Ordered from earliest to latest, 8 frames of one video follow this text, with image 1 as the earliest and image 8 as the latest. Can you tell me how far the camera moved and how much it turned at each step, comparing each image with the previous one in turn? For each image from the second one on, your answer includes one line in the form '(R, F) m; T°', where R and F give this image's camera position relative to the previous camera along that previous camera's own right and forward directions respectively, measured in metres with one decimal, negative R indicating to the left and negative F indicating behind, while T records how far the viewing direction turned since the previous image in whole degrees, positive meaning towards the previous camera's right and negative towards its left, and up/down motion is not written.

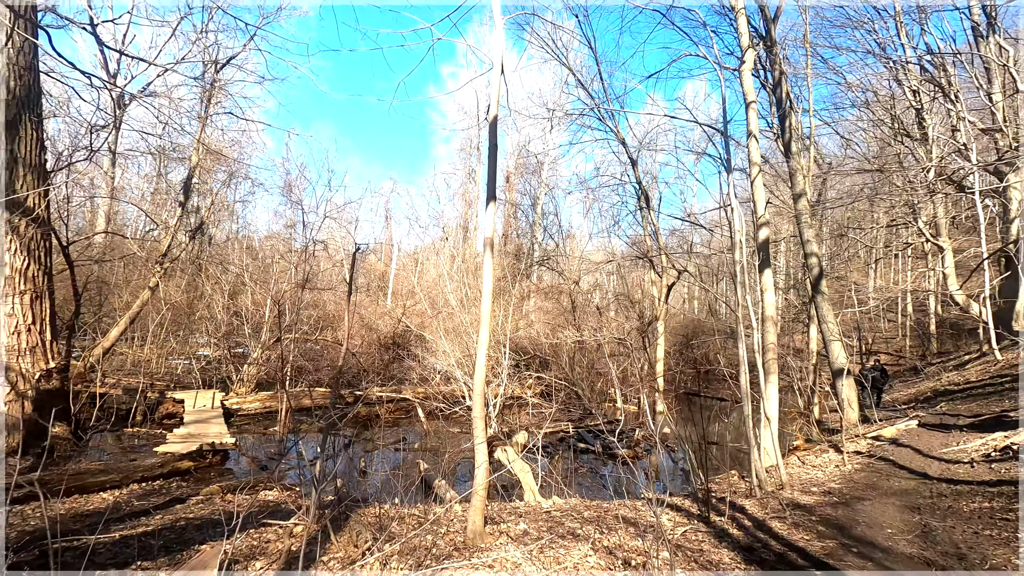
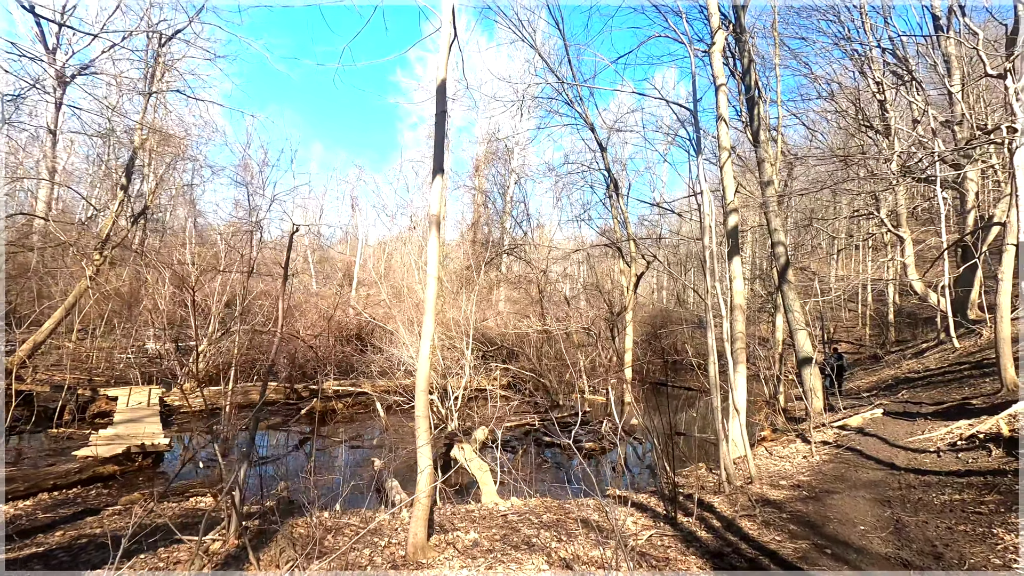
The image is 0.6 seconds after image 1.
(+0.1, +0.3) m; +2°
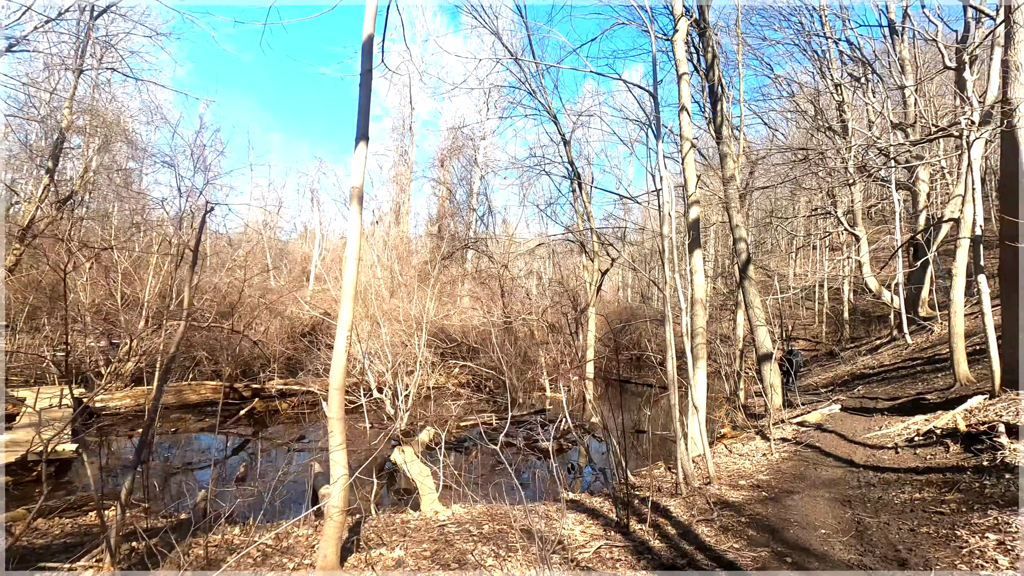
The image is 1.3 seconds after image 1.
(+0.2, +0.3) m; +3°
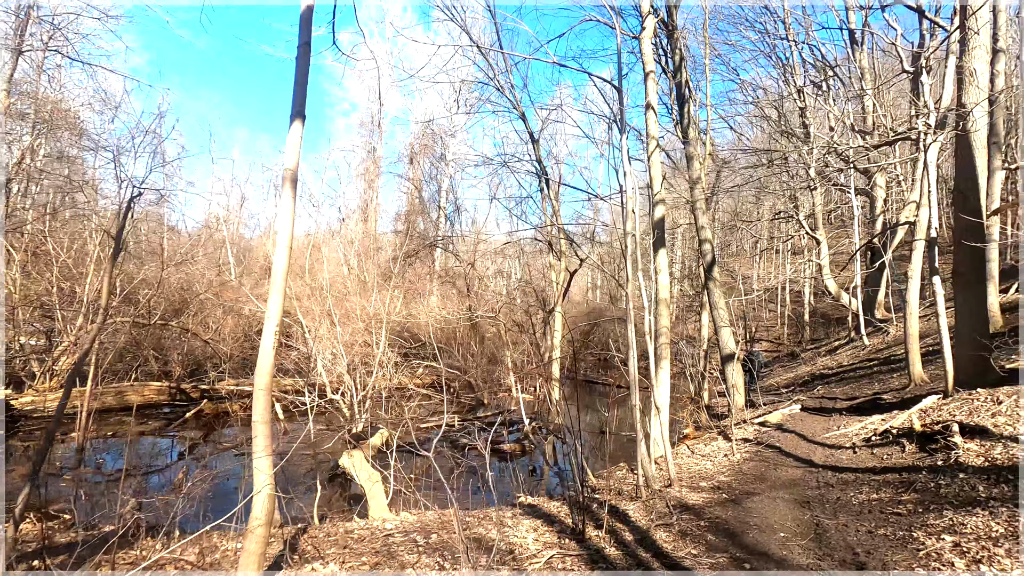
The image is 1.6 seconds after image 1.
(+0.1, +0.2) m; +3°
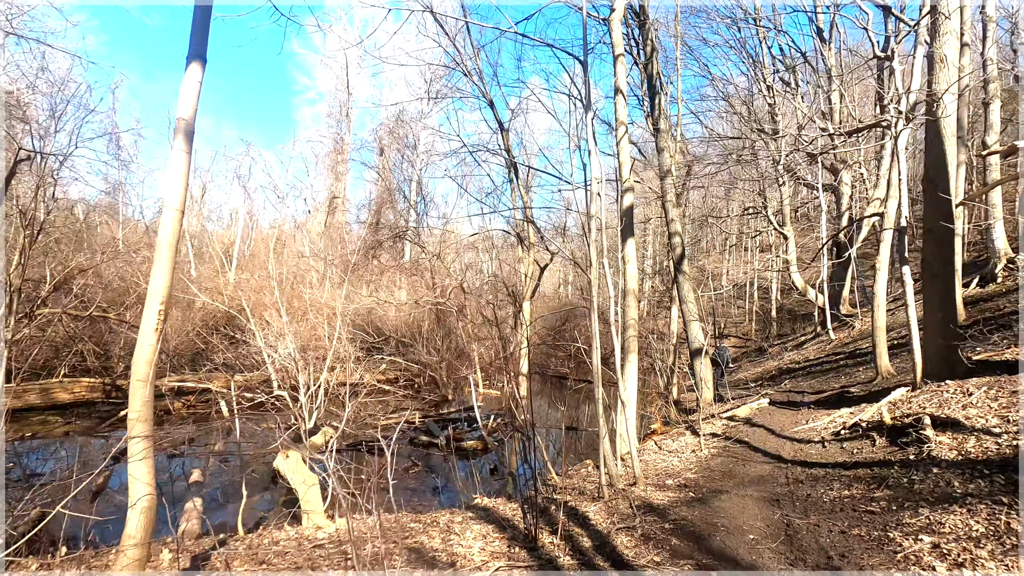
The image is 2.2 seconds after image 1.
(+0.1, +0.3) m; +3°
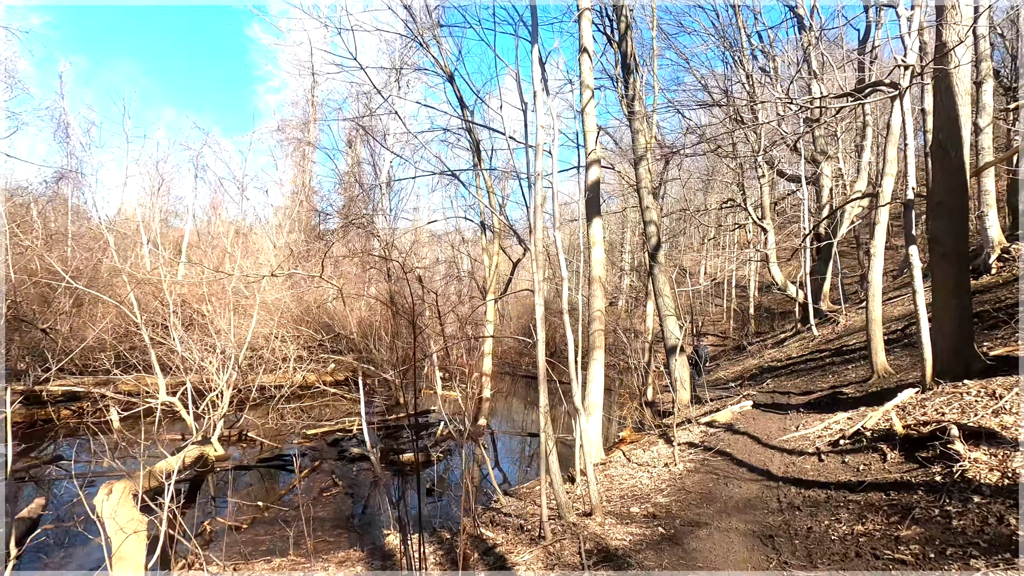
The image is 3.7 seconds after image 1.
(+0.3, +0.9) m; +2°
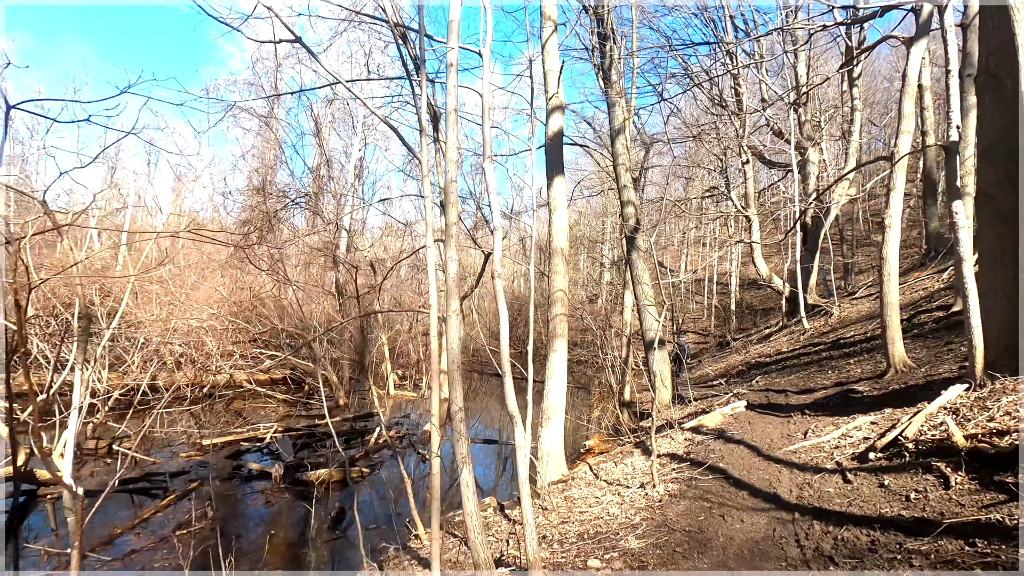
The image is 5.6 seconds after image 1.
(+0.3, +1.1) m; +2°
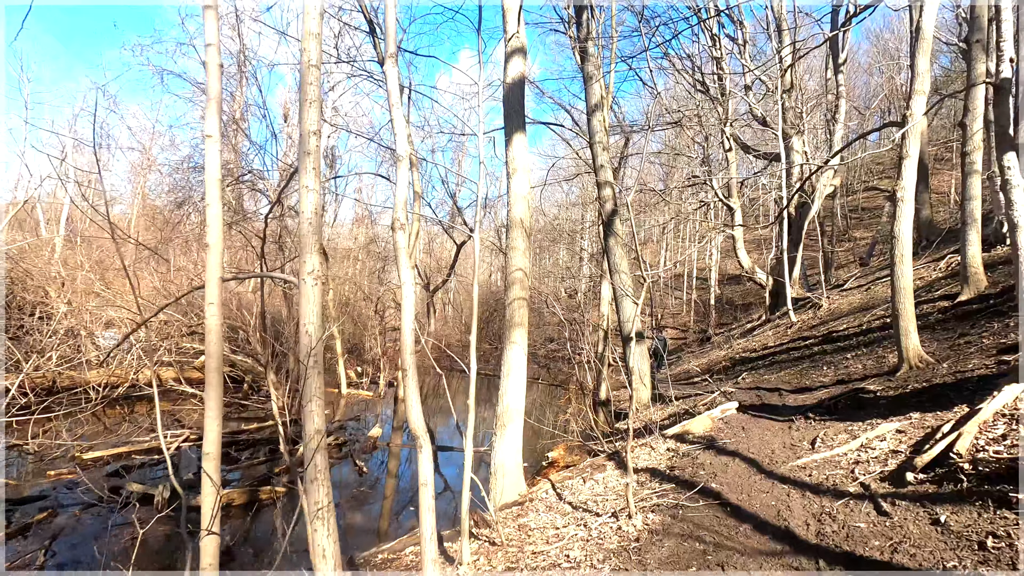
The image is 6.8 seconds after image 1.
(+0.2, +0.8) m; +2°
